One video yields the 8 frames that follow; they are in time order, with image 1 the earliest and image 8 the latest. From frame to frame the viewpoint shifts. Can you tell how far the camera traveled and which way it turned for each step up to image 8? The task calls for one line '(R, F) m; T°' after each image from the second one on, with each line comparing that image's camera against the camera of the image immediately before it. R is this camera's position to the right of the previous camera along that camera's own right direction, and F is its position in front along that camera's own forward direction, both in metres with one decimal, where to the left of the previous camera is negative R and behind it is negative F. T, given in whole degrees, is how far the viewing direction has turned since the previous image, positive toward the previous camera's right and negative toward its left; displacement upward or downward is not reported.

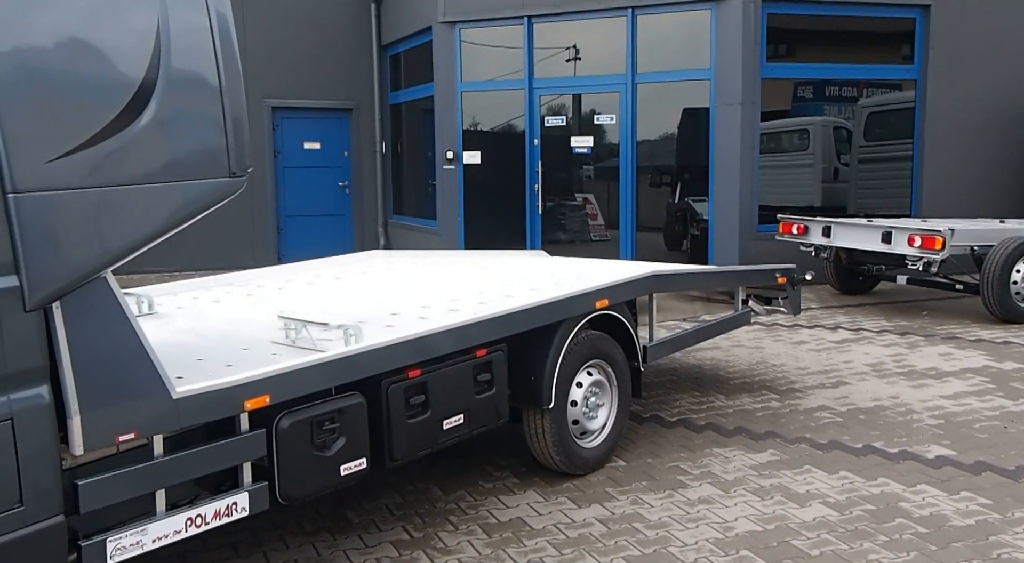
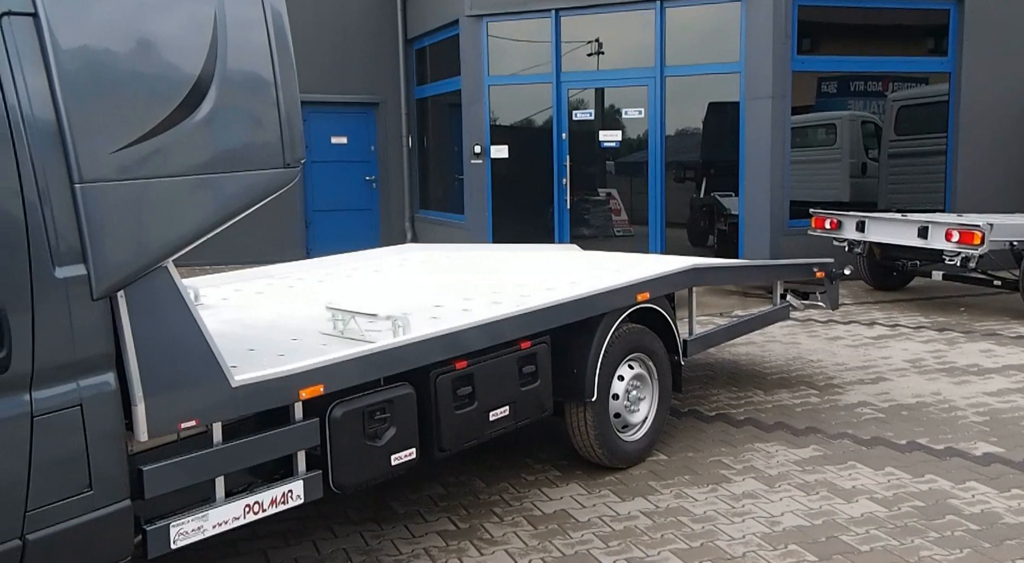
(-0.1, 0.0) m; -1°
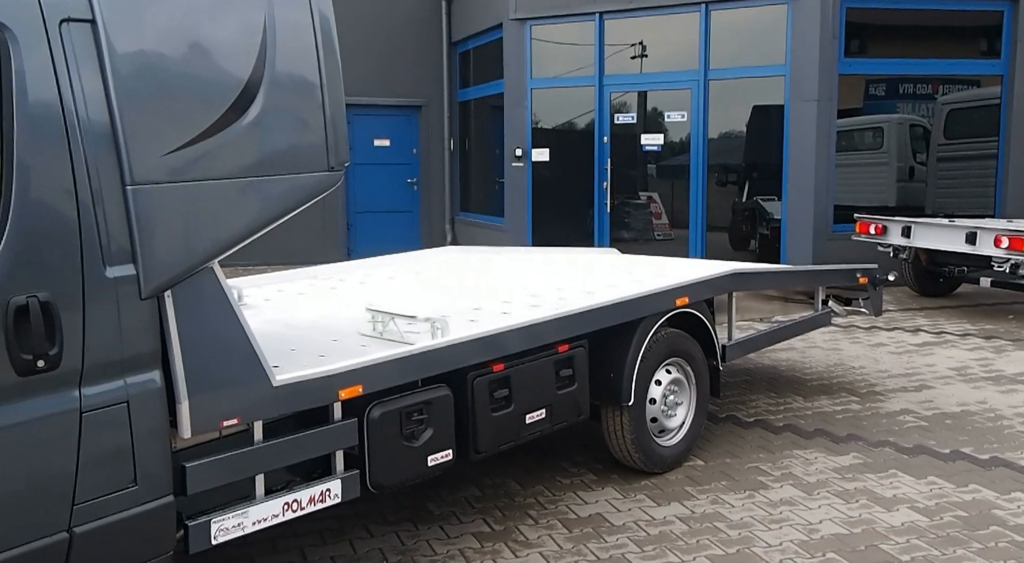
(0.0, 0.0) m; -3°
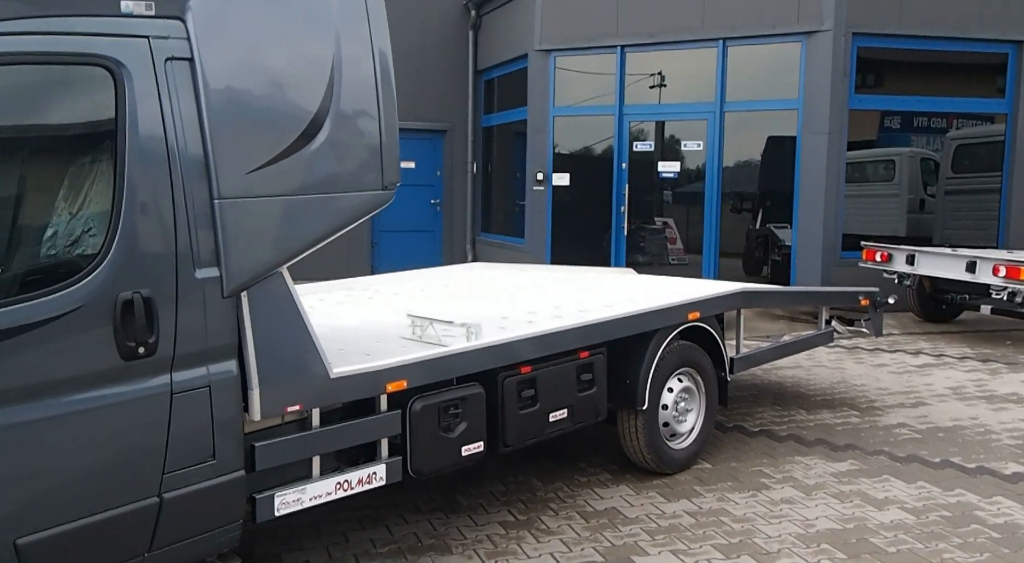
(-0.1, -0.4) m; -1°
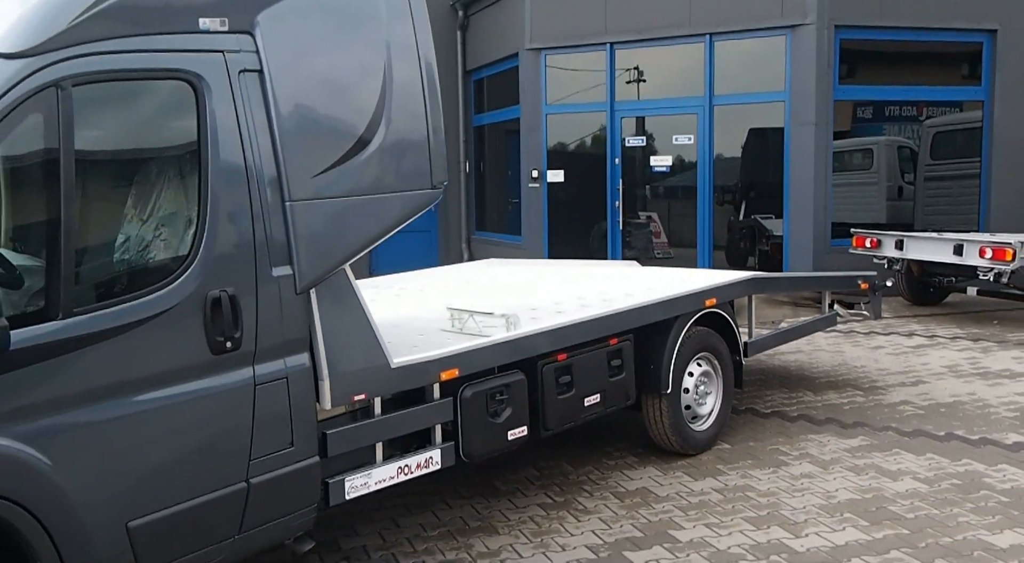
(-0.3, -0.2) m; +2°
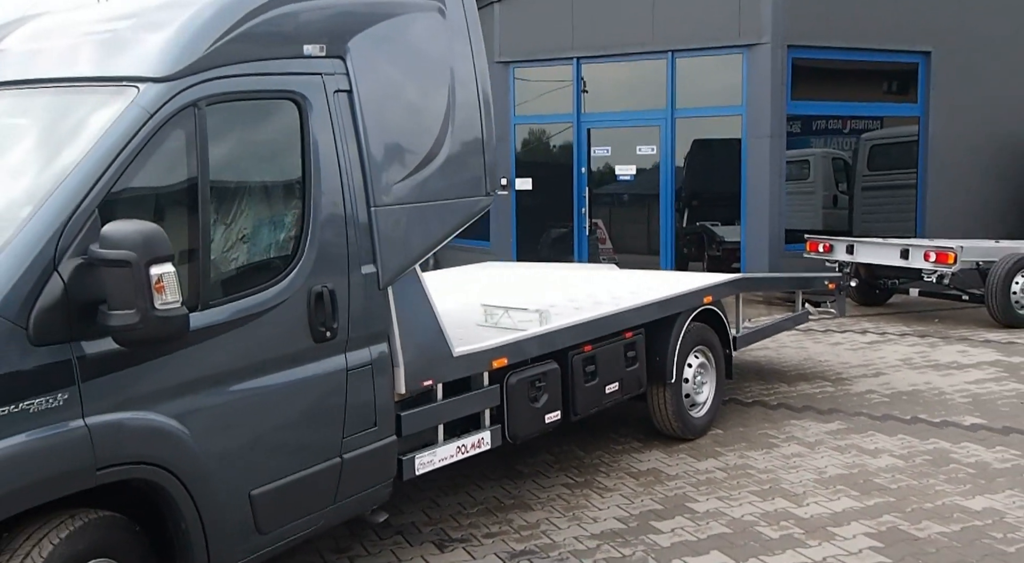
(-0.6, -0.4) m; +5°
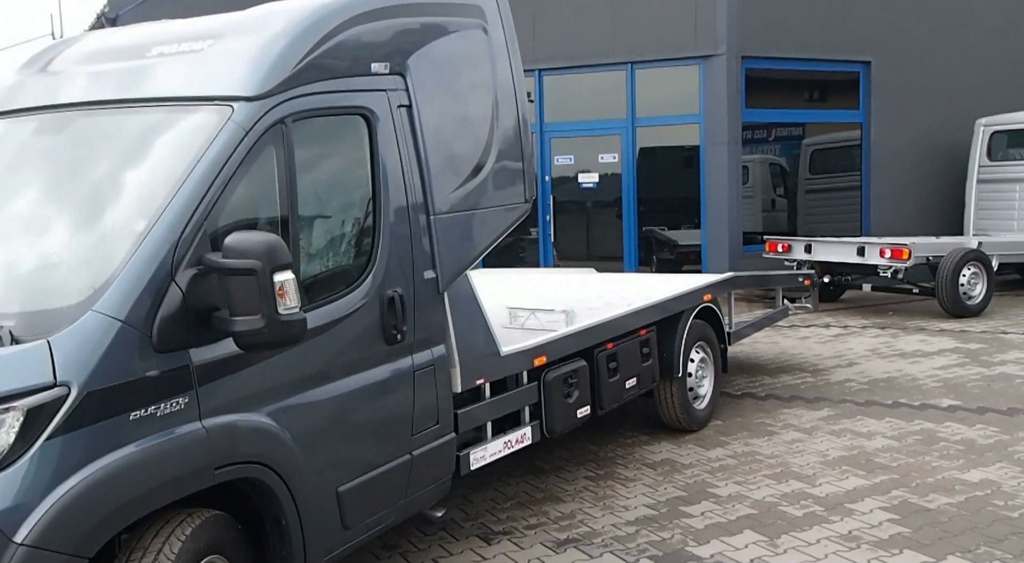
(-0.6, -0.2) m; +5°
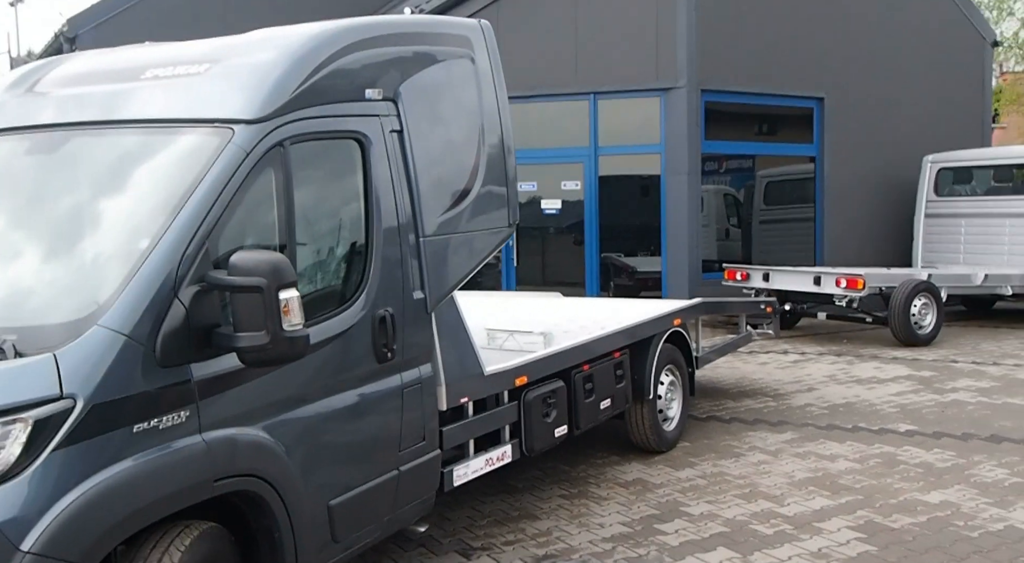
(-0.2, -0.1) m; +3°
